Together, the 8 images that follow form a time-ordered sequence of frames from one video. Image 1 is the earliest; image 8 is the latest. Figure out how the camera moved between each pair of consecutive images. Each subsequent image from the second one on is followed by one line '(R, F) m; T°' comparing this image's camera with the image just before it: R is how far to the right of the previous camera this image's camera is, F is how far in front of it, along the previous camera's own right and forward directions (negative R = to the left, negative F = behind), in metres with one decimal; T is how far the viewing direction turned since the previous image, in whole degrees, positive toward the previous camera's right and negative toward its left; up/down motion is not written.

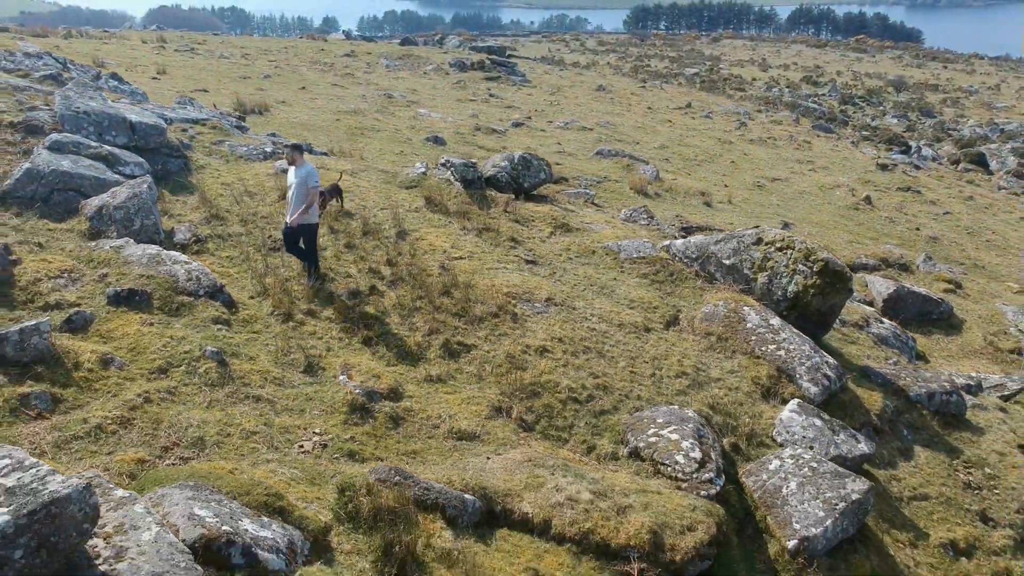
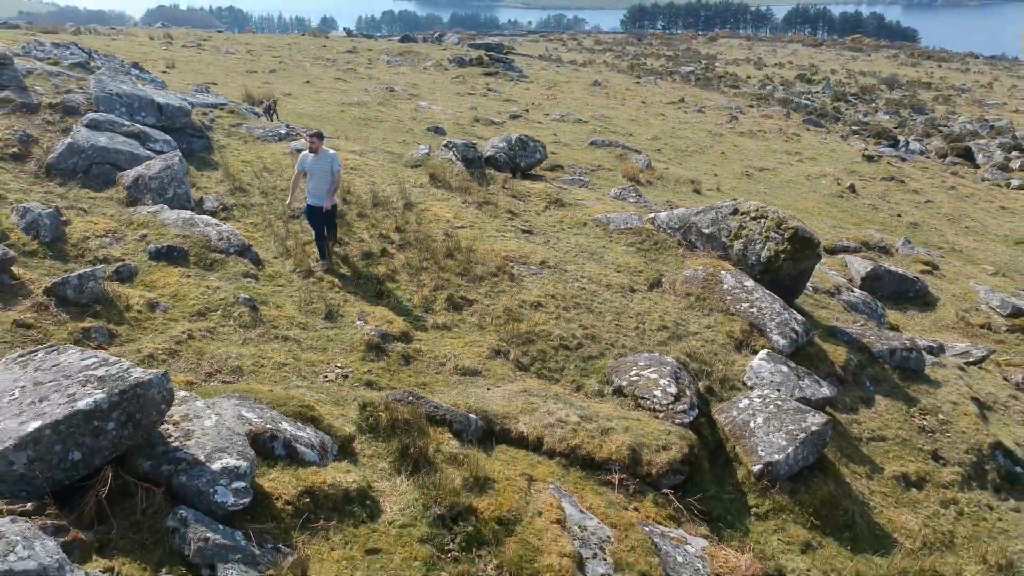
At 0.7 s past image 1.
(0.0, -1.1) m; 0°
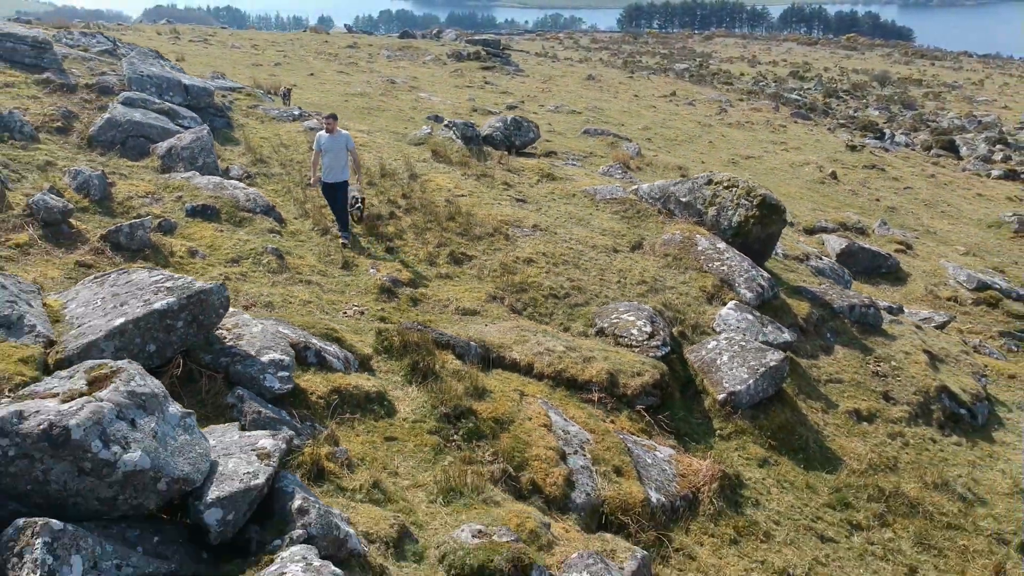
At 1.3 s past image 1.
(0.0, -1.3) m; 0°
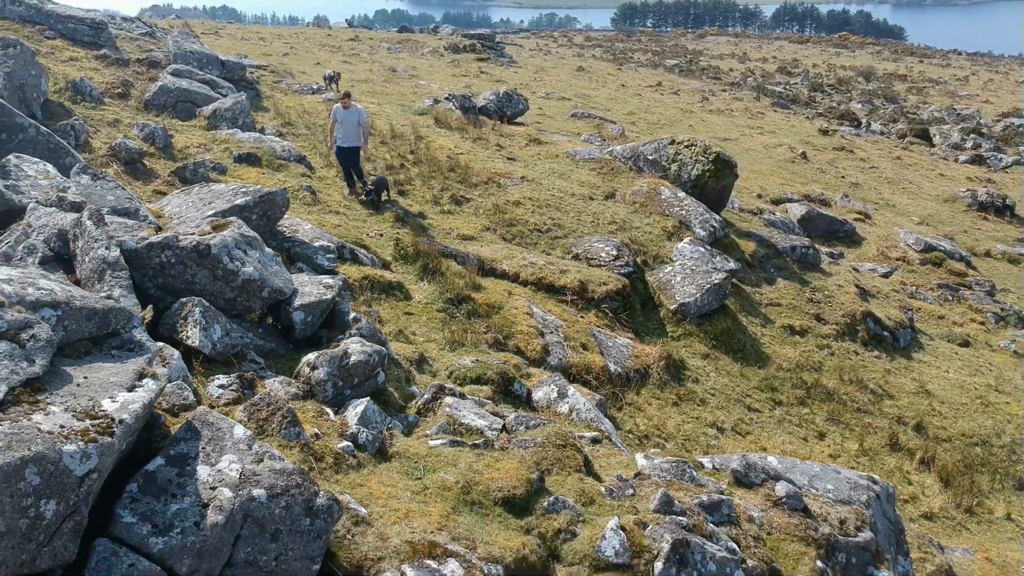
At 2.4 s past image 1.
(+0.1, -2.4) m; 0°
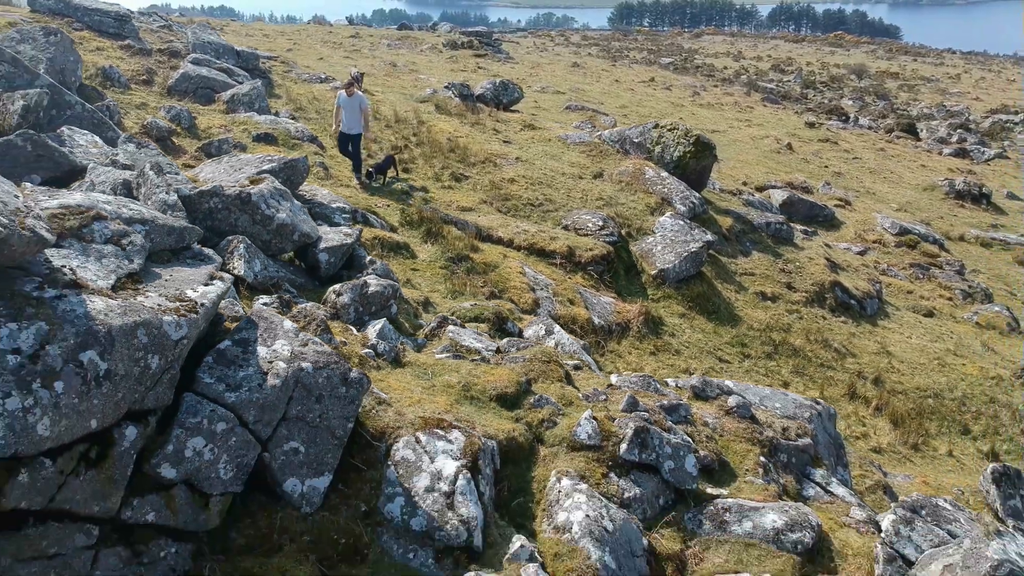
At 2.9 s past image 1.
(0.0, -1.3) m; 0°
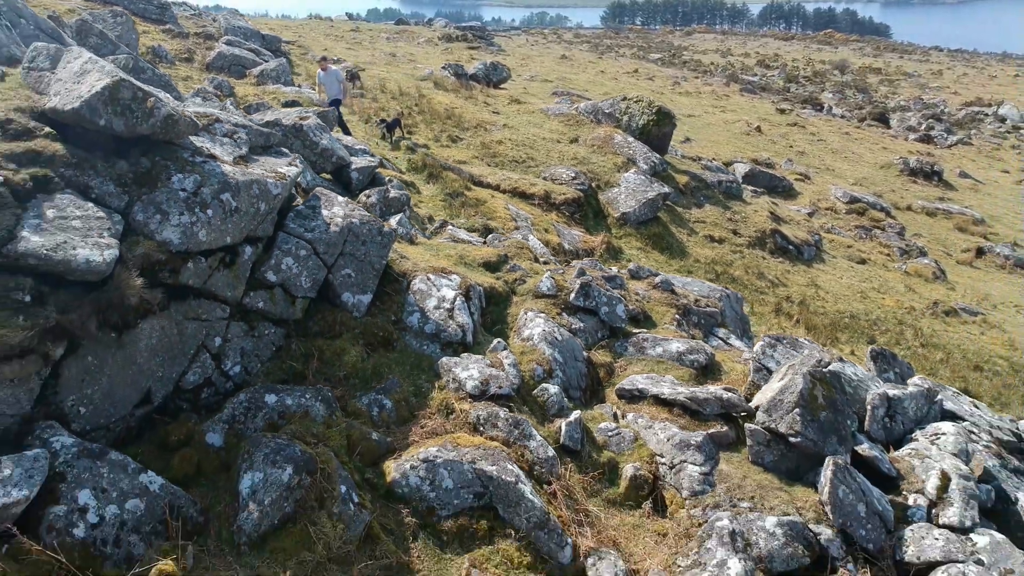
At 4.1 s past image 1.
(+0.1, -2.9) m; 0°
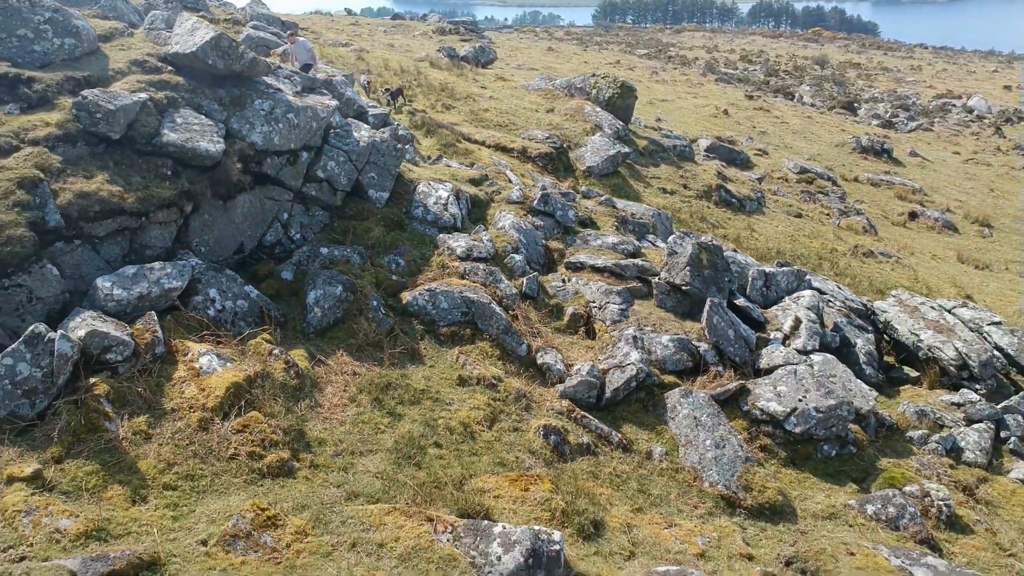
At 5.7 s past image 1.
(+0.2, -3.5) m; 0°
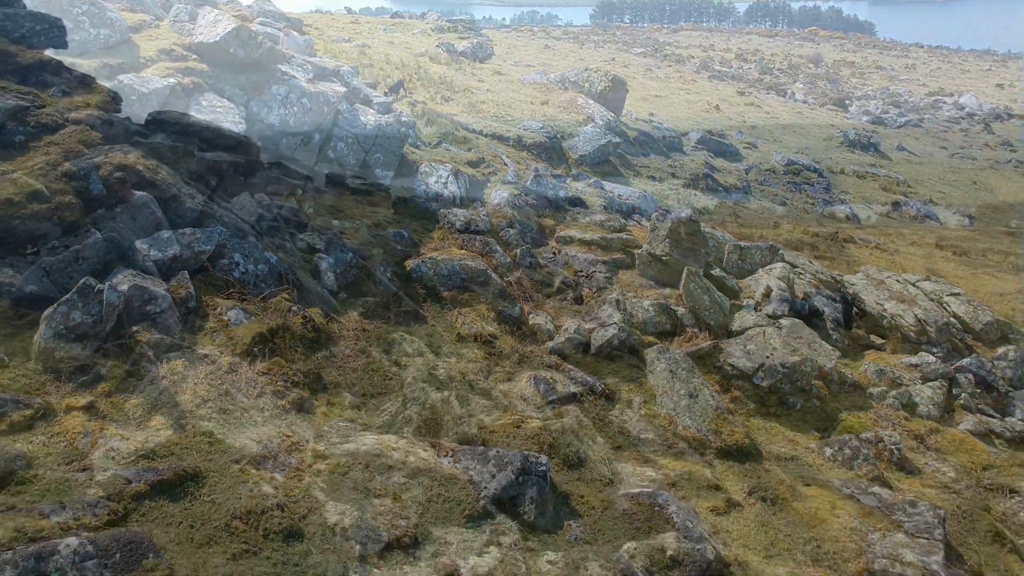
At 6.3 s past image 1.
(0.0, -1.1) m; 0°
